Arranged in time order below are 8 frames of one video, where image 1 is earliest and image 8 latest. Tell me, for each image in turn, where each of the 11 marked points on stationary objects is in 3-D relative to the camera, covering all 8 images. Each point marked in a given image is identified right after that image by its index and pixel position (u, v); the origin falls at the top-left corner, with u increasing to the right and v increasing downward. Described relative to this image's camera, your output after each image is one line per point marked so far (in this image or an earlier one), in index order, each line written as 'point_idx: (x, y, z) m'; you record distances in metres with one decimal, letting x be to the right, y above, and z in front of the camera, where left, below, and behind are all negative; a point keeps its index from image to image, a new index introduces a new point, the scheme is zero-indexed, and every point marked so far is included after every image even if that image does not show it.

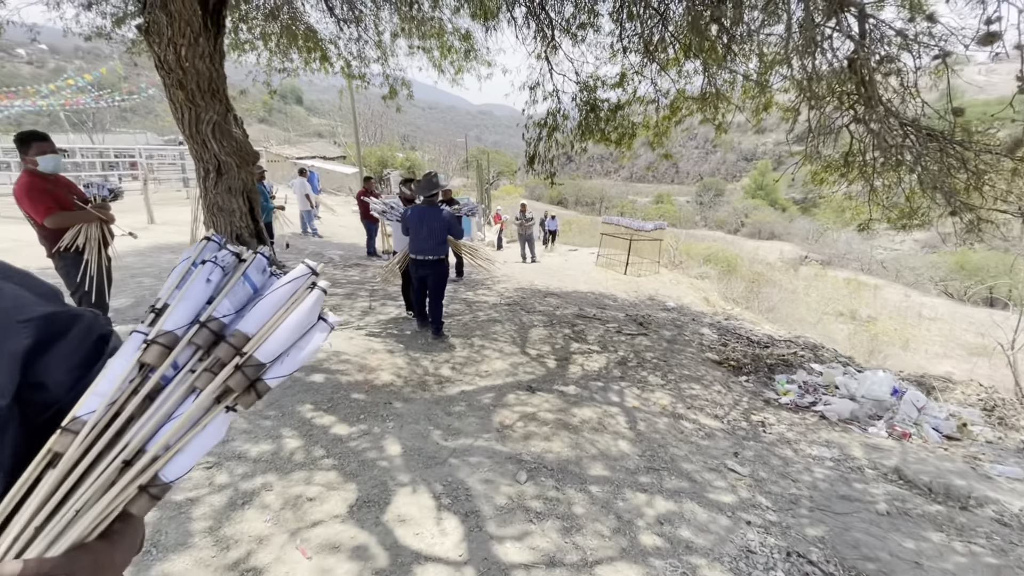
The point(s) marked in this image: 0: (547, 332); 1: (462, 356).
0: (+0.4, -0.6, +6.0) m
1: (-0.5, -0.7, +4.8) m
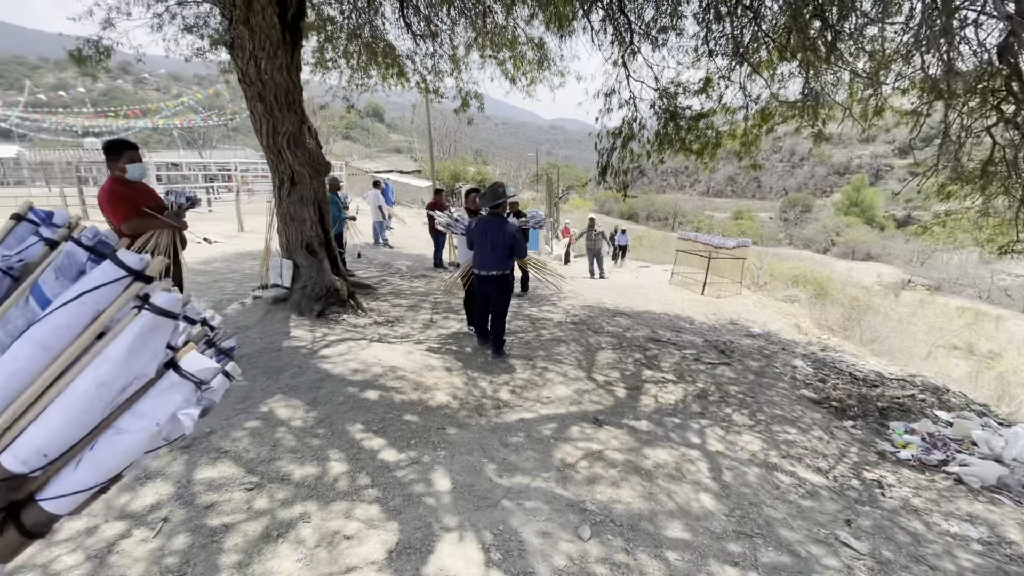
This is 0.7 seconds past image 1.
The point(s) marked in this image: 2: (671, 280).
0: (+1.2, -0.8, +5.5) m
1: (+0.1, -0.9, +4.5) m
2: (+4.0, +0.2, +12.0) m
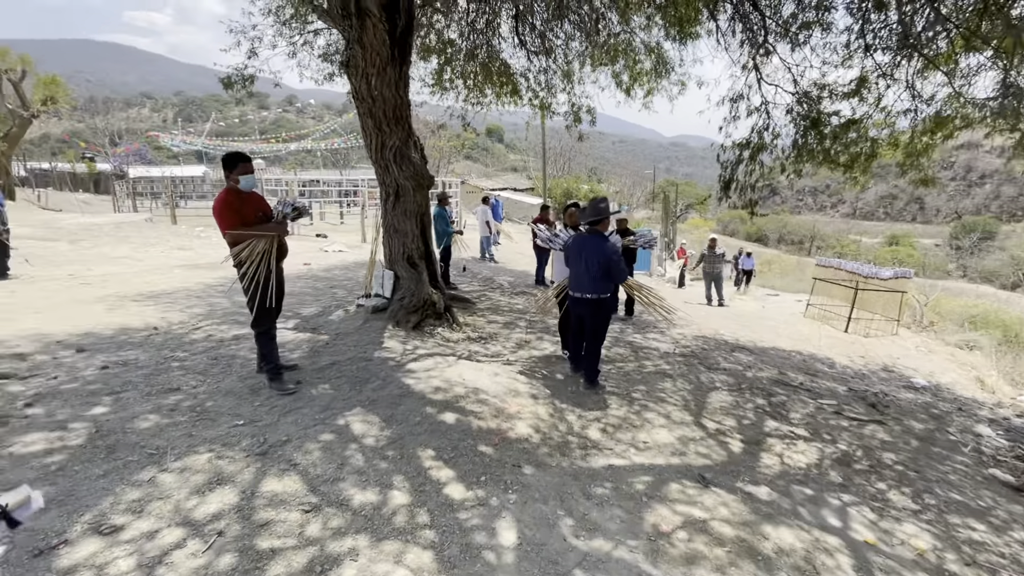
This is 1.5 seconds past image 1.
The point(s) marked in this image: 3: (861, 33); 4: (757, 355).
0: (+2.2, -1.1, +4.7) m
1: (+0.9, -1.1, +4.0) m
2: (+6.4, -0.5, +10.4) m
3: (+4.2, +3.1, +5.7) m
4: (+3.4, -0.9, +6.5) m
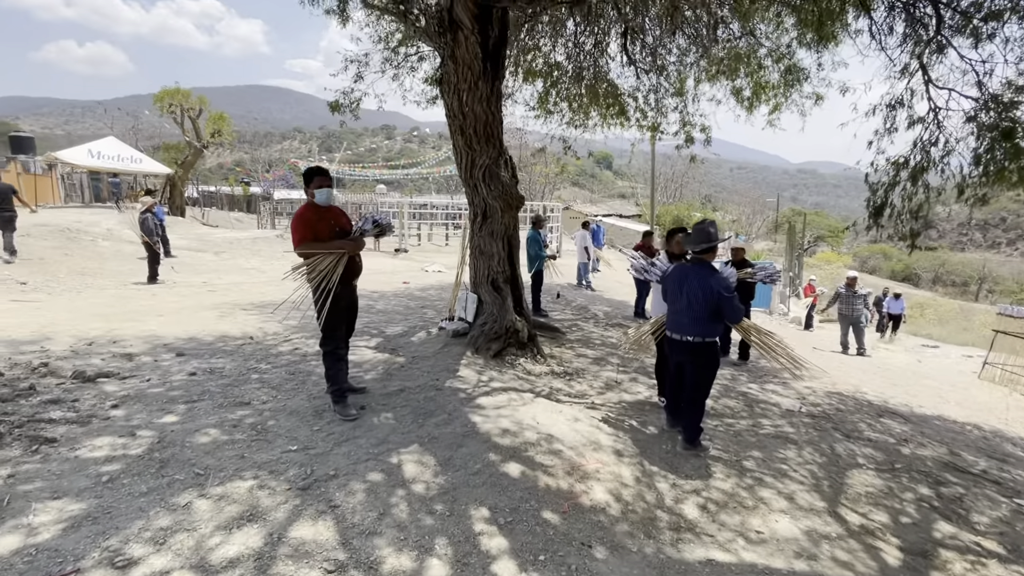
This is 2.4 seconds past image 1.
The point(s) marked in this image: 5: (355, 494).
0: (+2.8, -1.5, +3.6) m
1: (+1.4, -1.4, +3.2) m
2: (+8.2, -1.5, +8.3) m
3: (+5.2, +2.5, +4.4) m
4: (+4.4, -1.5, +5.1) m
5: (-0.9, -1.1, +2.6) m
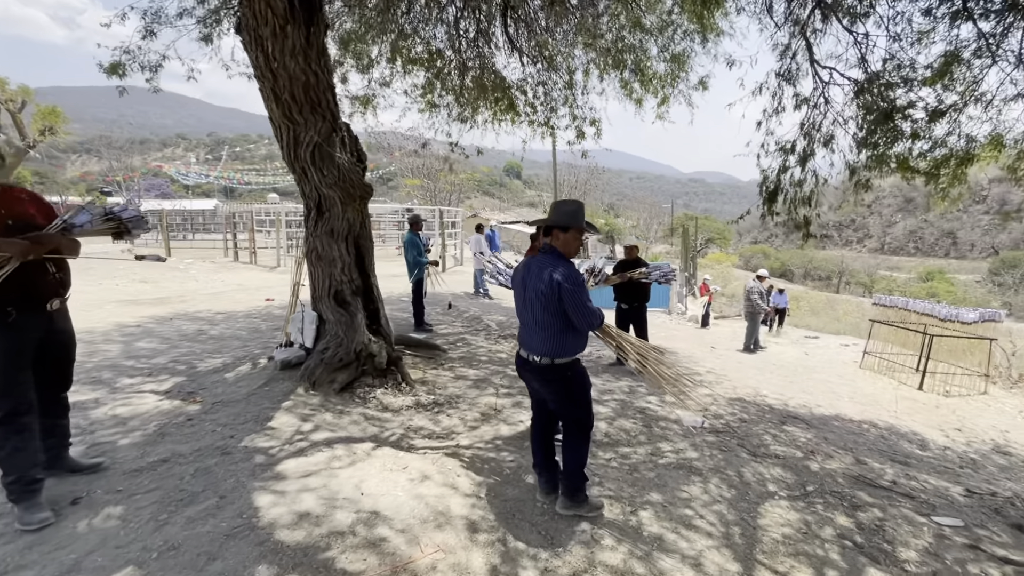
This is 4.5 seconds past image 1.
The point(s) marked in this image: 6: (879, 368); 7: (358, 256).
0: (+1.8, -1.5, +3.0) m
1: (+0.5, -1.4, +2.3) m
2: (+6.3, -1.3, +8.5) m
3: (+3.9, +2.6, +4.2) m
4: (+3.0, -1.4, +4.7) m
5: (-1.7, -1.2, +1.4) m
6: (+6.4, -1.4, +8.3) m
7: (-1.4, +0.3, +4.4) m
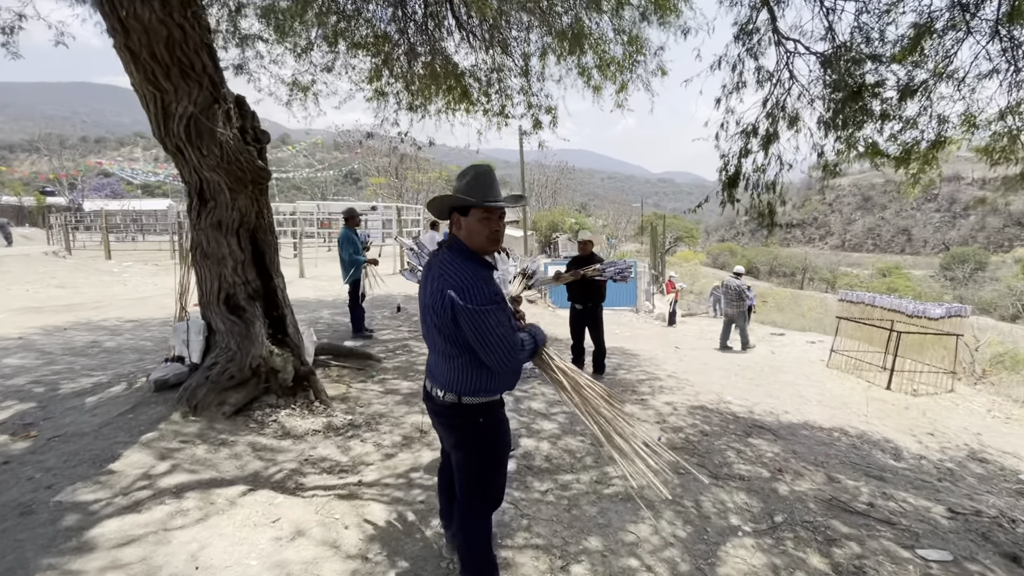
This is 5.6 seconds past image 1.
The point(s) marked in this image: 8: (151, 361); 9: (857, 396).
0: (+1.3, -1.4, +2.5) m
1: (0.0, -1.4, +1.7) m
2: (+5.5, -1.3, +8.3) m
3: (+3.3, +2.7, +3.8) m
4: (+2.5, -1.4, +4.3) m
5: (-2.1, -1.3, +0.7) m
6: (+5.6, -1.3, +8.0) m
7: (-2.0, +0.3, +3.7) m
8: (-3.6, -0.7, +4.7) m
9: (+4.5, -1.4, +6.2) m
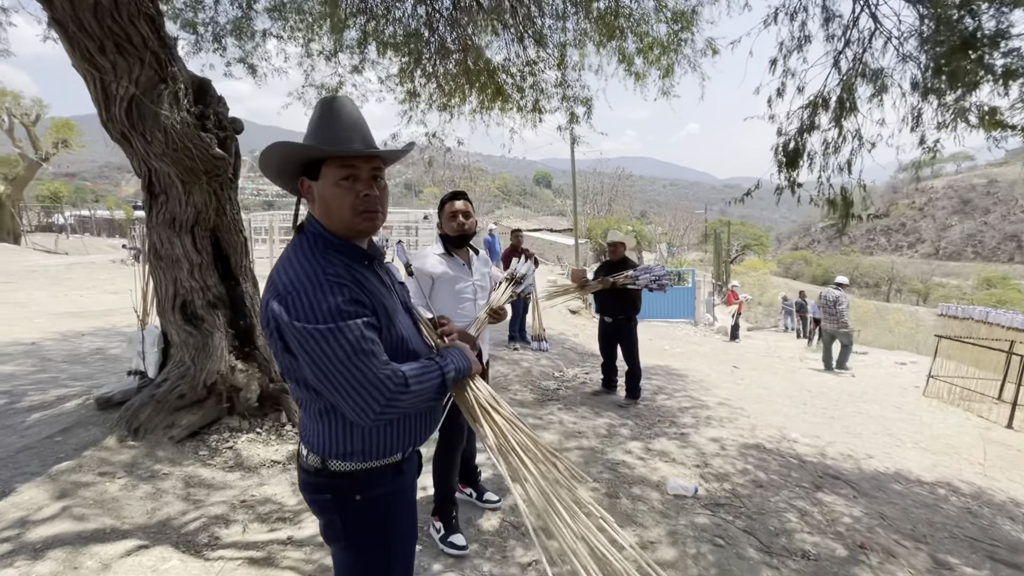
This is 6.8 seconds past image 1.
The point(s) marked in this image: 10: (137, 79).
0: (+1.1, -1.5, +1.6) m
1: (-0.3, -1.4, +1.0) m
2: (+5.9, -1.4, +6.9) m
3: (+3.2, +2.6, +2.8) m
4: (+2.5, -1.4, +3.3) m
5: (-2.5, -1.2, +0.2) m
6: (+6.0, -1.5, +6.6) m
7: (-2.0, +0.2, +3.3) m
8: (-3.5, -0.8, +4.5) m
9: (+4.7, -1.5, +4.9) m
10: (-2.2, +1.2, +2.7) m
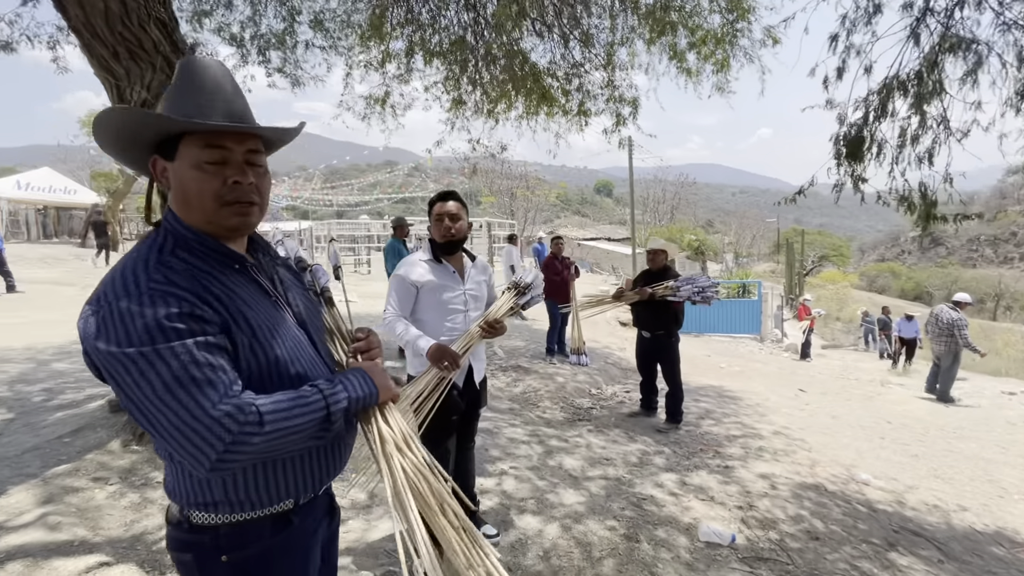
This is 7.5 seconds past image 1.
0: (+1.0, -1.5, +1.2) m
1: (-0.5, -1.4, +0.8) m
2: (+6.4, -1.7, +5.8) m
3: (+3.3, +2.5, +2.1) m
4: (+2.5, -1.5, +2.6) m
5: (-2.8, -1.2, +0.3) m
6: (+6.5, -1.7, +5.5) m
7: (-1.9, +0.2, +3.2) m
8: (-3.2, -0.8, +4.6) m
9: (+4.9, -1.7, +4.0) m
10: (-2.1, +1.2, +2.8) m
